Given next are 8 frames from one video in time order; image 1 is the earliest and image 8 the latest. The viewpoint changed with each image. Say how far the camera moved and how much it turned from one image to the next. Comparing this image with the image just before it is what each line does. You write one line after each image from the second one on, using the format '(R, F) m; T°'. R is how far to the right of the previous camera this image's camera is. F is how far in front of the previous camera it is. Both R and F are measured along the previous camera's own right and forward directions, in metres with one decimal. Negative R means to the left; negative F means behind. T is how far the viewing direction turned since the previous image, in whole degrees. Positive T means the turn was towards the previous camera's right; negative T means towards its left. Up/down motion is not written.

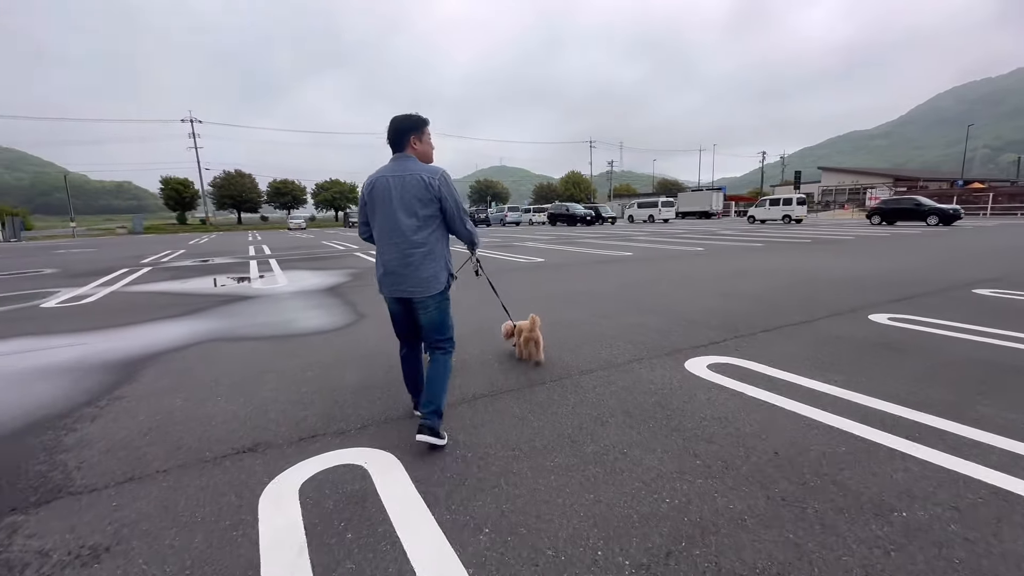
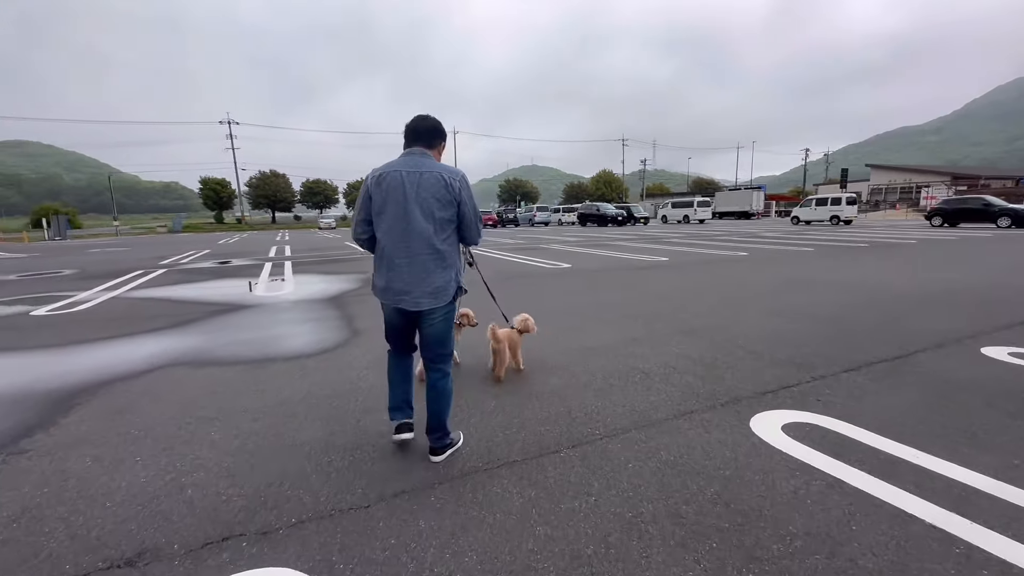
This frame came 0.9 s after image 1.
(+0.1, +0.9) m; -4°
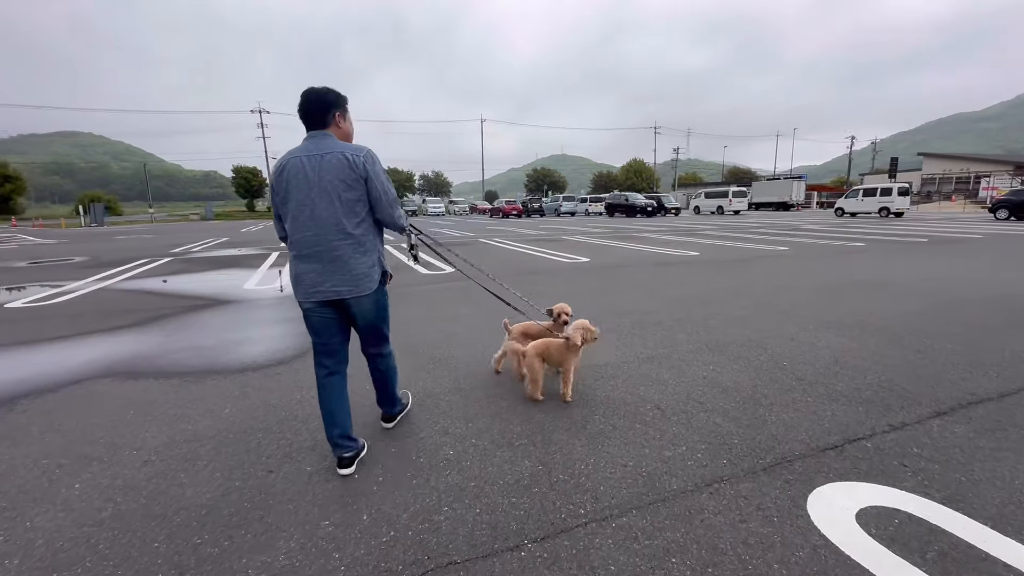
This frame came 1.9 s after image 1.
(+0.3, +0.8) m; -3°
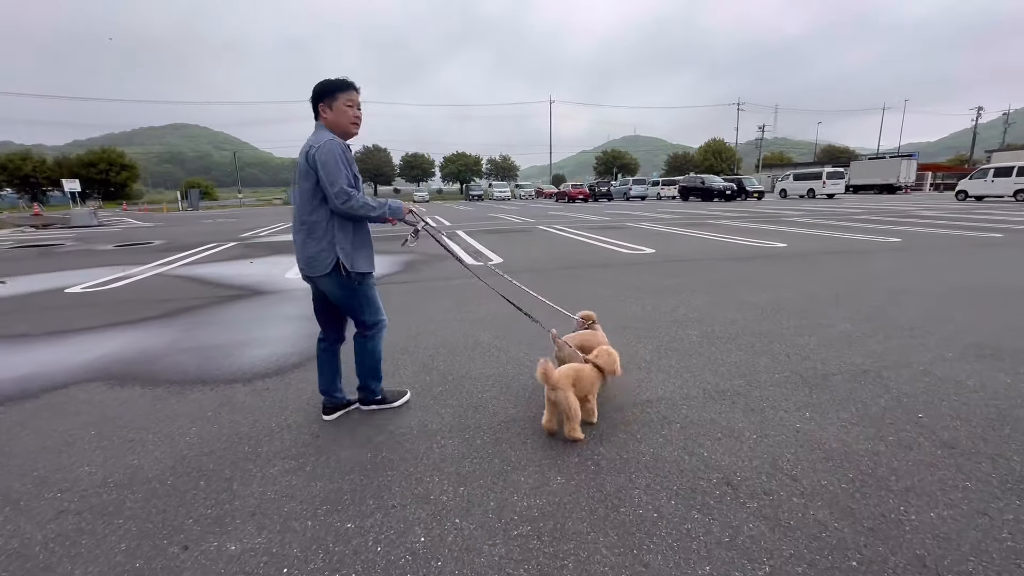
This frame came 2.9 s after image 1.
(+0.2, +0.8) m; -8°
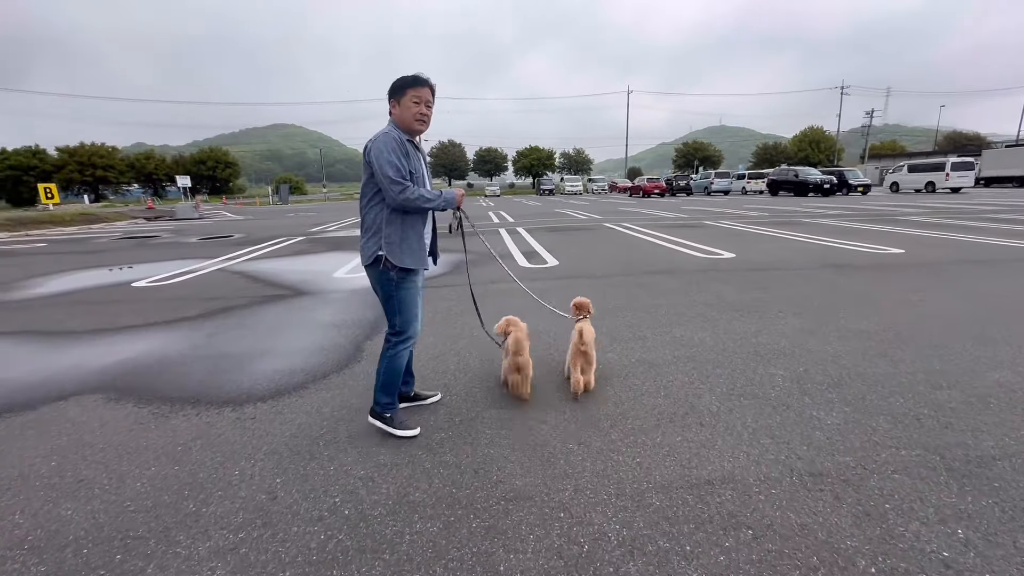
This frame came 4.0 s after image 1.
(+0.2, +0.7) m; -9°
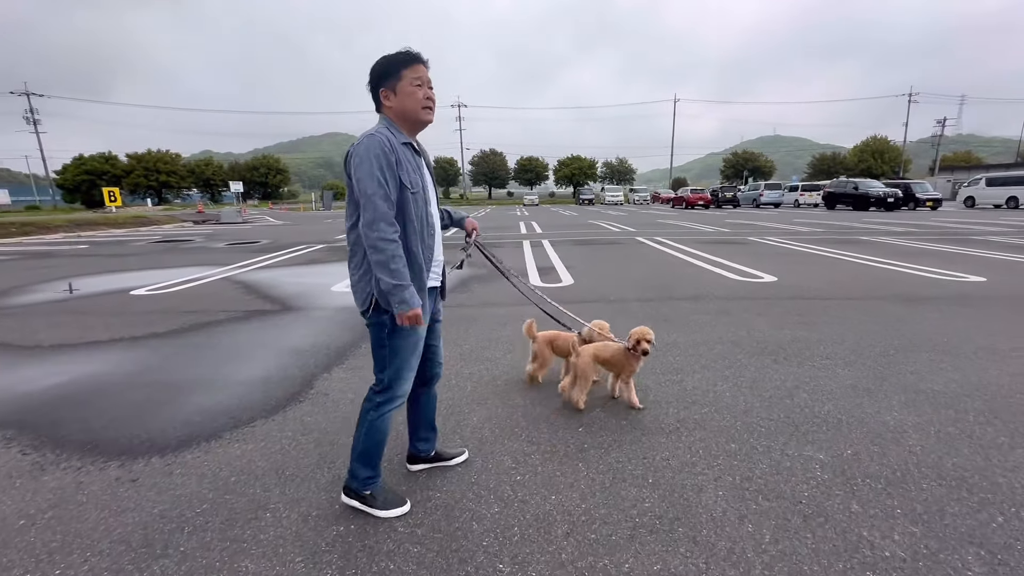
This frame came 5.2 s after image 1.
(+0.4, +0.6) m; -5°
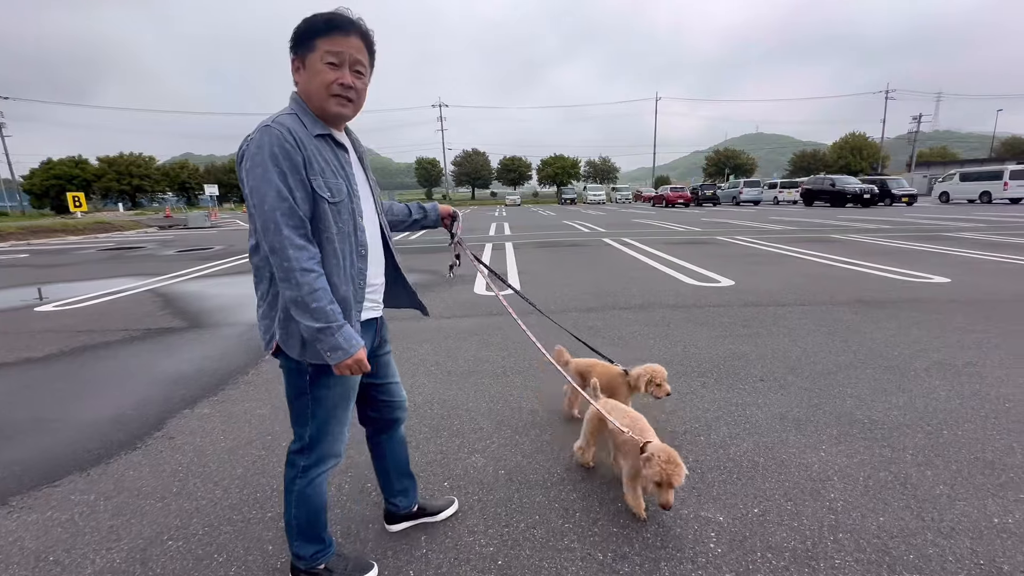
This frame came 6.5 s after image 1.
(+0.6, +0.4) m; +1°
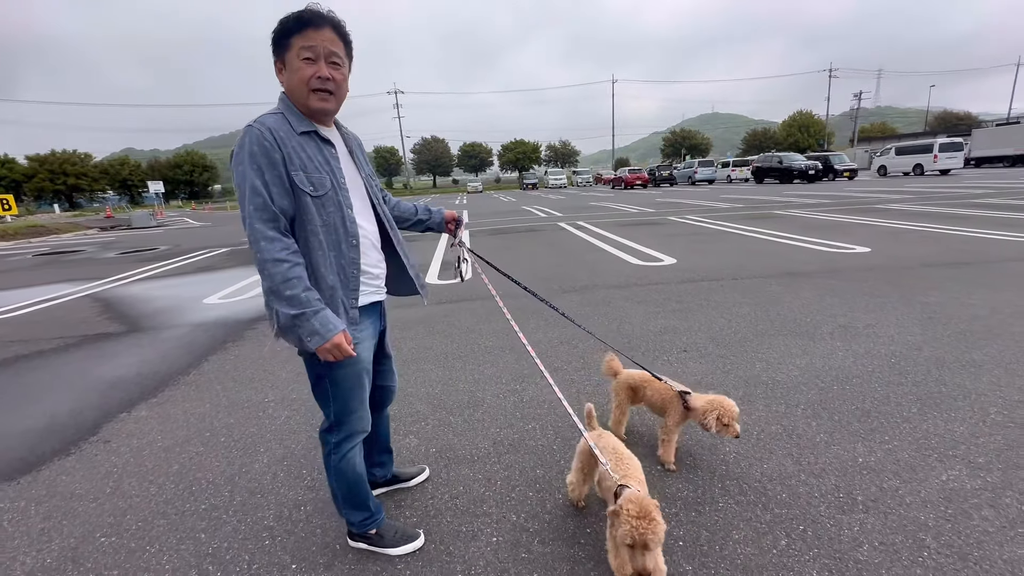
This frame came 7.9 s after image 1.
(+0.2, -0.1) m; +4°
